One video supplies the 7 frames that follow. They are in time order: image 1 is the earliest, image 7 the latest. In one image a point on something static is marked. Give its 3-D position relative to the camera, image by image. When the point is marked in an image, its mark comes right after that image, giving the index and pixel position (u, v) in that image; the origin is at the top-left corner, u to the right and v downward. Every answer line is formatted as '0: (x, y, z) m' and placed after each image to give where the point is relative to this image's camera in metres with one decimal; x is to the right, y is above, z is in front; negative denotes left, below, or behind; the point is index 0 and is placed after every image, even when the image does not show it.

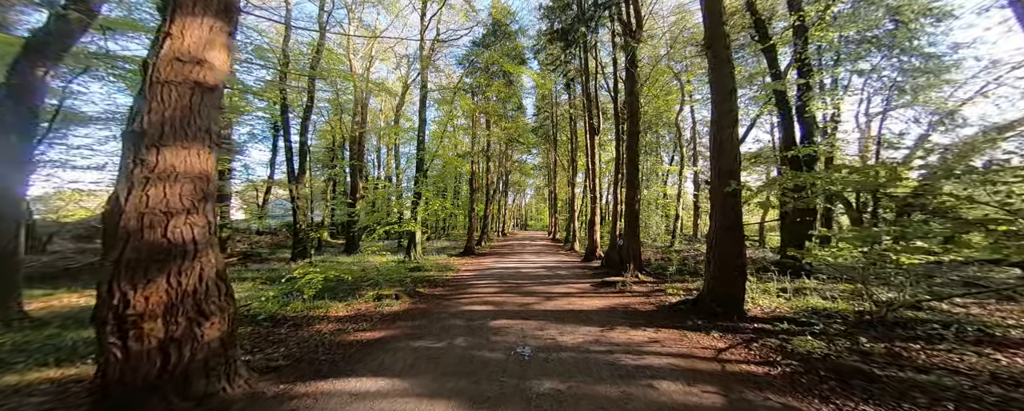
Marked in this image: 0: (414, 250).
0: (-3.9, -1.8, +11.1) m
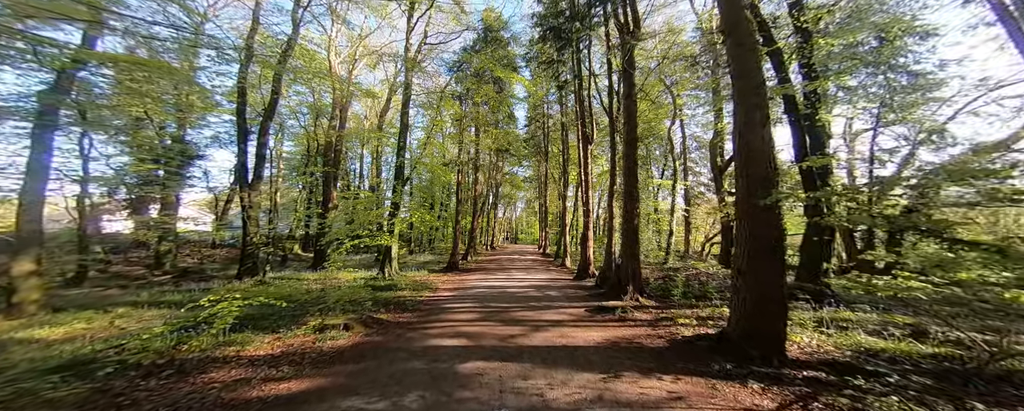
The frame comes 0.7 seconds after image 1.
0: (-4.3, -2.1, +10.1) m
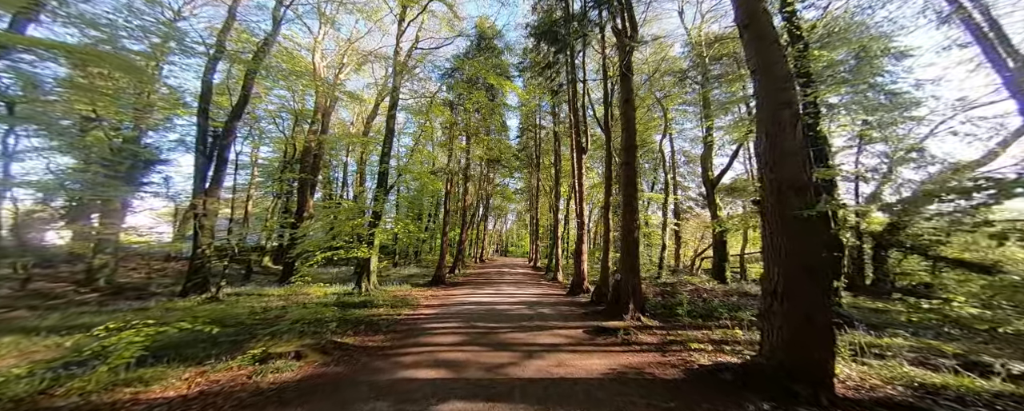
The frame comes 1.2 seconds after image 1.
0: (-4.7, -2.4, +9.4) m
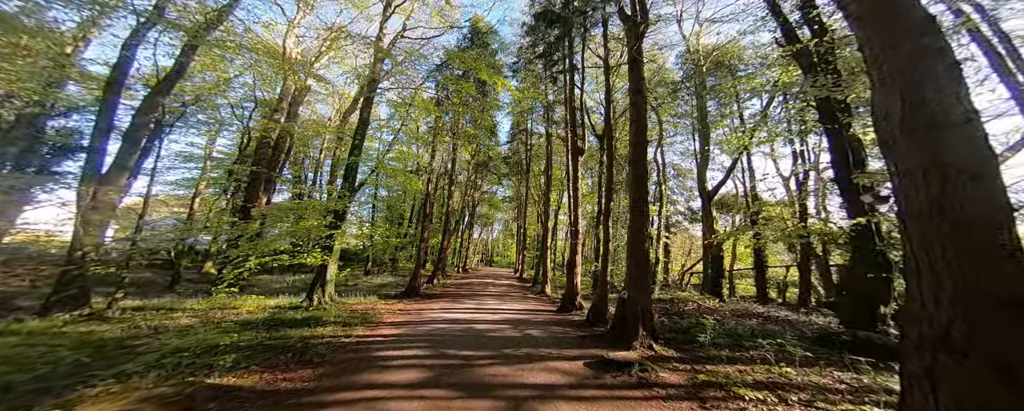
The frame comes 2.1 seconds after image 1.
0: (-5.1, -2.3, +8.0) m
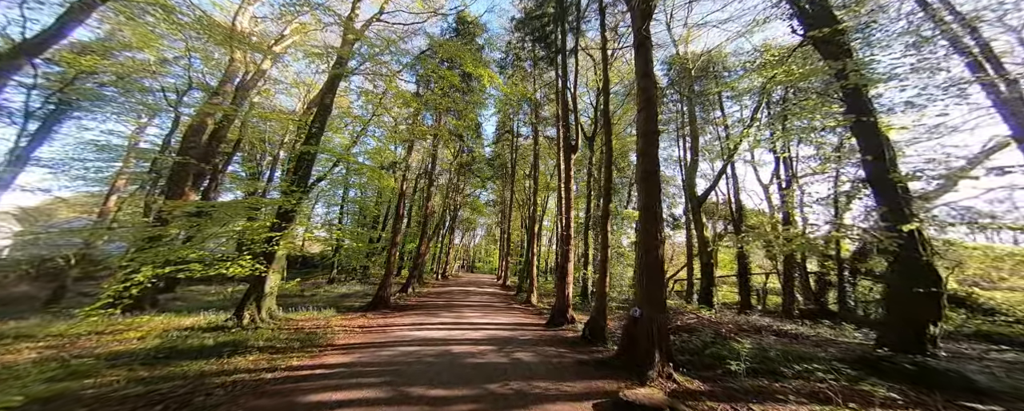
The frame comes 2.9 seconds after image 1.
0: (-5.5, -2.2, +6.7) m
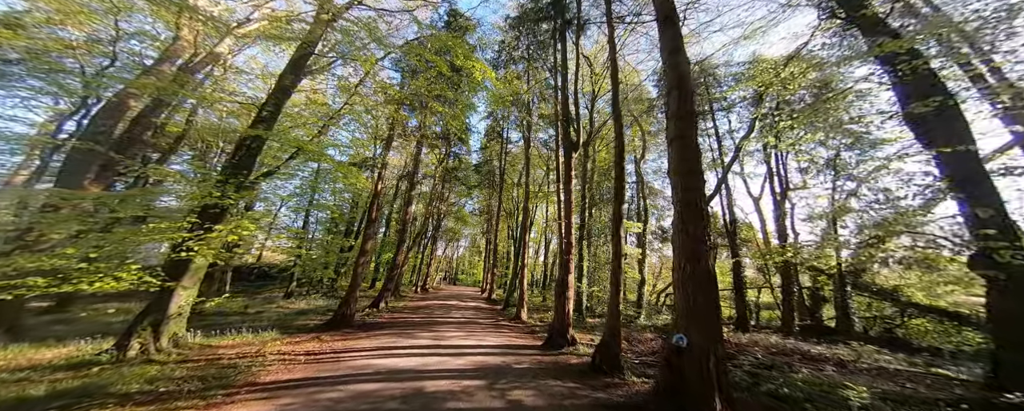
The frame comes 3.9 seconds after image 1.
0: (-5.6, -2.1, +5.3) m
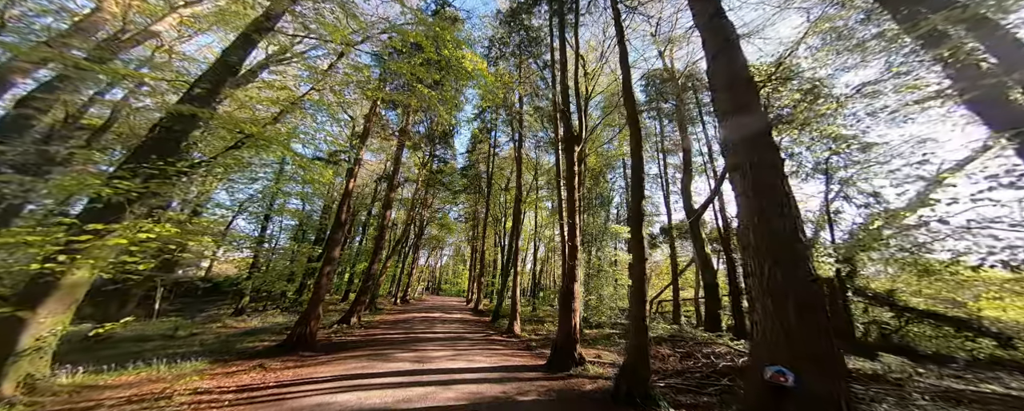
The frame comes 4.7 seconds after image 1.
0: (-5.6, -1.9, +4.0) m
